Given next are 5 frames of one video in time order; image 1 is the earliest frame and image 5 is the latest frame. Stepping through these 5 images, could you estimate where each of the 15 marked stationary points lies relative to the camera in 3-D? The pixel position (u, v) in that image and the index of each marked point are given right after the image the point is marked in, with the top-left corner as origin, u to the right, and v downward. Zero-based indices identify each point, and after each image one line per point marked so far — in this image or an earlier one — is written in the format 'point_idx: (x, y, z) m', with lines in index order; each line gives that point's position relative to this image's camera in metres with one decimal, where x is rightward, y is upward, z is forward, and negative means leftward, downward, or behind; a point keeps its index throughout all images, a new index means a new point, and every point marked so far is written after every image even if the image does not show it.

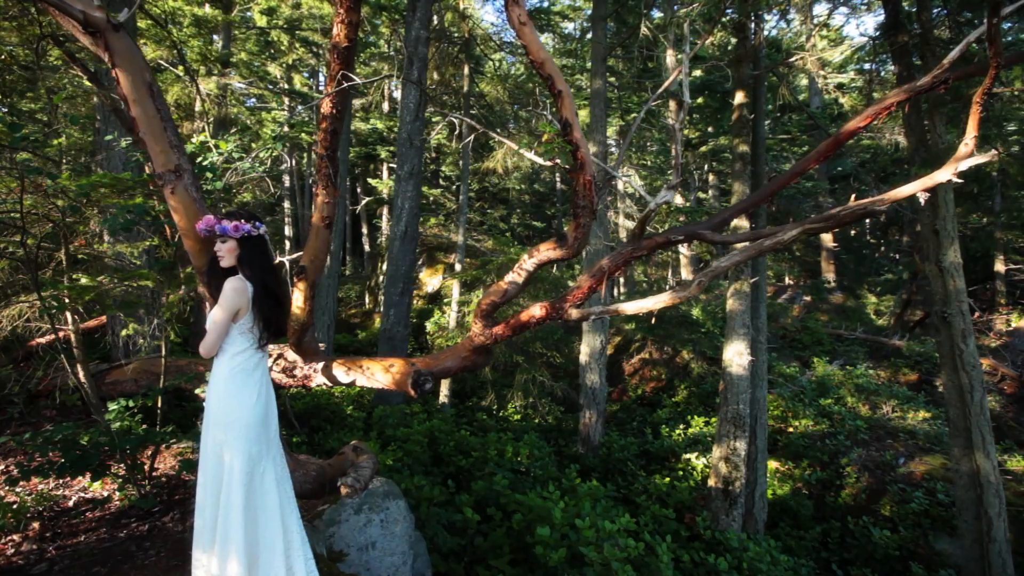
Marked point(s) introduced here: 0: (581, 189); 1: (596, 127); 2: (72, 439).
0: (+0.5, +0.9, +4.3) m
1: (+2.0, +2.8, +10.9) m
2: (-3.4, -1.2, +3.7) m
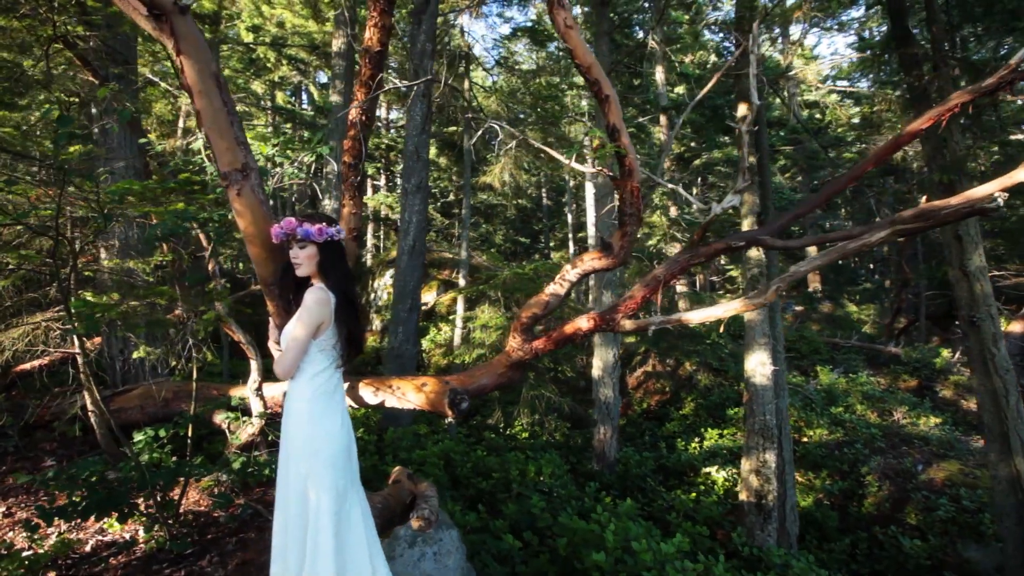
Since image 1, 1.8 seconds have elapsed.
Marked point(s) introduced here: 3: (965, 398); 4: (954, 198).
0: (+0.9, +0.8, +4.1) m
1: (+2.2, +2.6, +10.8) m
2: (-2.9, -1.3, +3.3) m
3: (+12.4, -3.0, +12.9) m
4: (+2.9, +0.6, +3.2) m
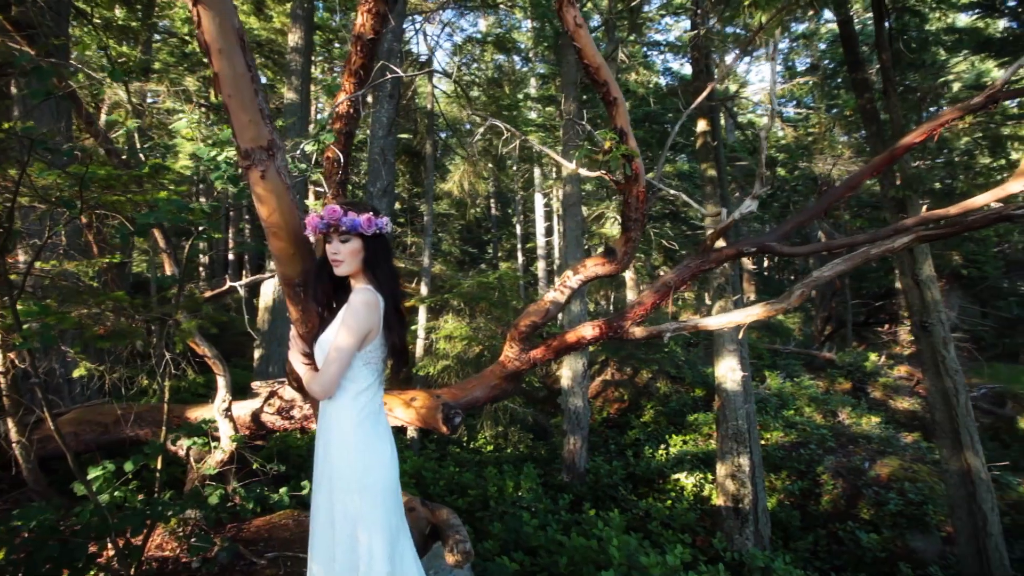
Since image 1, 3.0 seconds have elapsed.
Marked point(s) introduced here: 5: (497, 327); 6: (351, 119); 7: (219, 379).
0: (+1.0, +0.7, +4.0) m
1: (+1.4, +2.4, +10.9) m
2: (-2.7, -1.3, +2.7) m
3: (+11.4, -3.3, +14.1) m
4: (+3.1, +0.6, +3.3) m
5: (-0.4, -0.9, +11.3) m
6: (-1.4, +1.5, +4.1) m
7: (-2.6, -0.8, +4.2) m
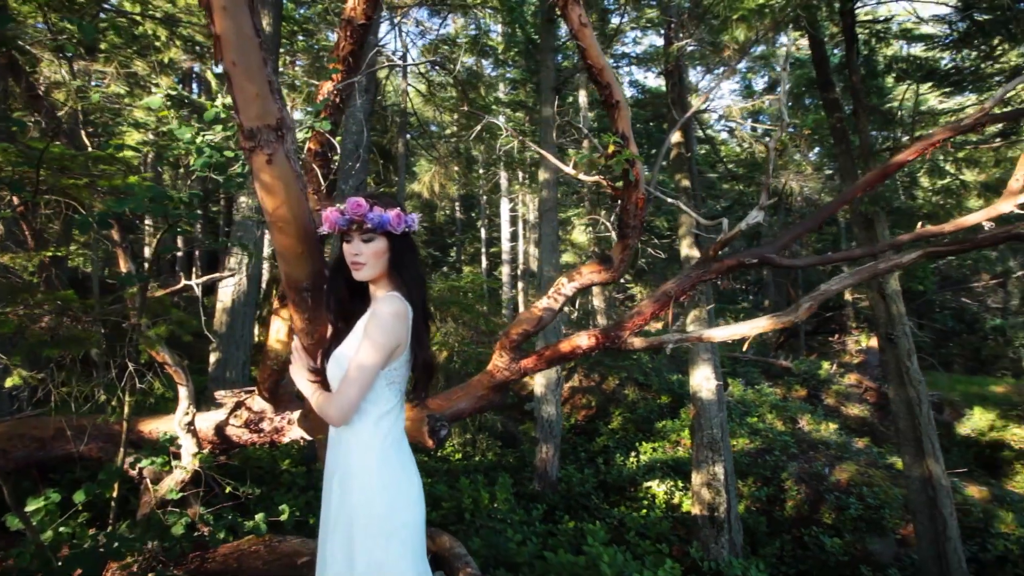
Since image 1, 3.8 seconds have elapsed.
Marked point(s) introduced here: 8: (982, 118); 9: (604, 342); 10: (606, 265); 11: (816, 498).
0: (+1.0, +0.7, +3.9) m
1: (+0.9, +2.2, +10.8) m
2: (-2.6, -1.3, +2.2) m
3: (+10.4, -3.7, +14.7) m
4: (+3.1, +0.5, +3.4) m
5: (-1.0, -1.0, +11.0) m
6: (-1.4, +1.4, +3.8) m
7: (-2.7, -0.8, +3.8) m
8: (+3.7, +1.3, +3.7) m
9: (+0.8, -0.4, +3.7) m
10: (+0.8, +0.2, +3.9) m
11: (+6.1, -4.2, +9.5) m
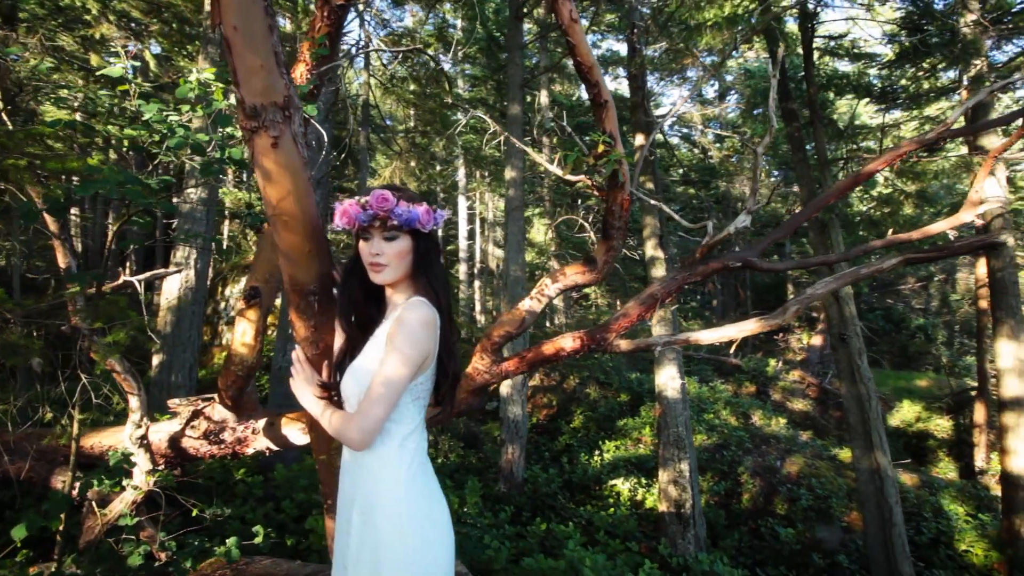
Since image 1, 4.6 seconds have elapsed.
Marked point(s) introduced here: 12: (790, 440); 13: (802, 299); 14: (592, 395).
0: (+0.9, +0.6, +3.8) m
1: (+0.1, +2.2, +10.7) m
2: (-2.5, -1.3, +1.8) m
3: (+9.2, -3.7, +15.6) m
4: (+3.1, +0.4, +3.5) m
5: (-1.8, -1.0, +10.7) m
6: (-1.4, +1.4, +3.5) m
7: (-2.7, -0.8, +3.4) m
8: (+3.6, +1.3, +4.0) m
9: (+0.7, -0.4, +3.6) m
10: (+0.7, +0.2, +3.8) m
11: (+5.4, -4.3, +9.9) m
12: (+6.9, -3.8, +11.8) m
13: (+2.1, -0.1, +3.5) m
14: (+2.4, -3.2, +14.3) m
